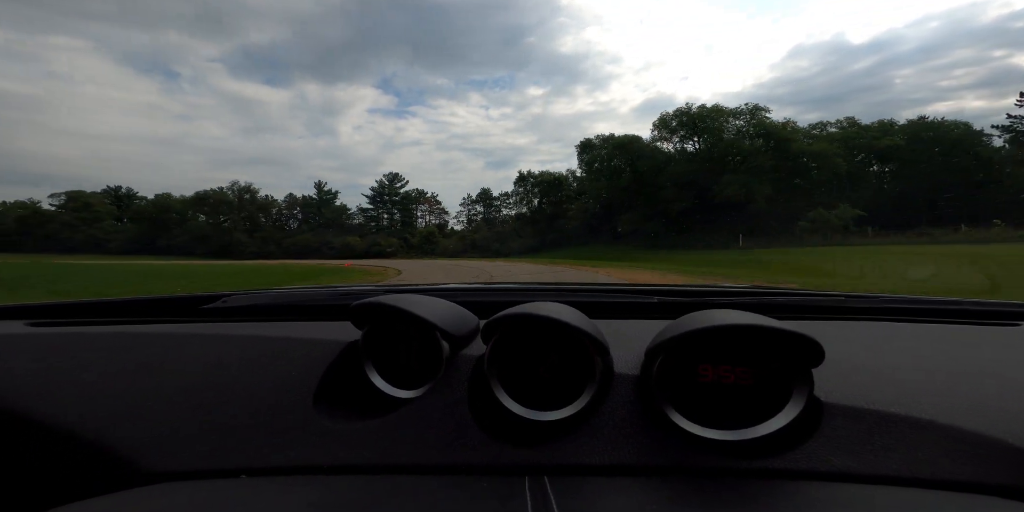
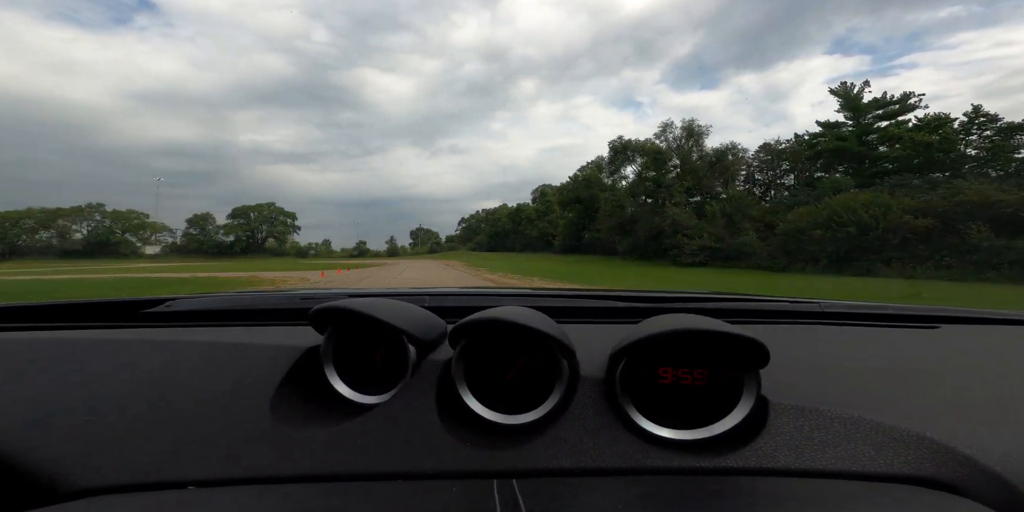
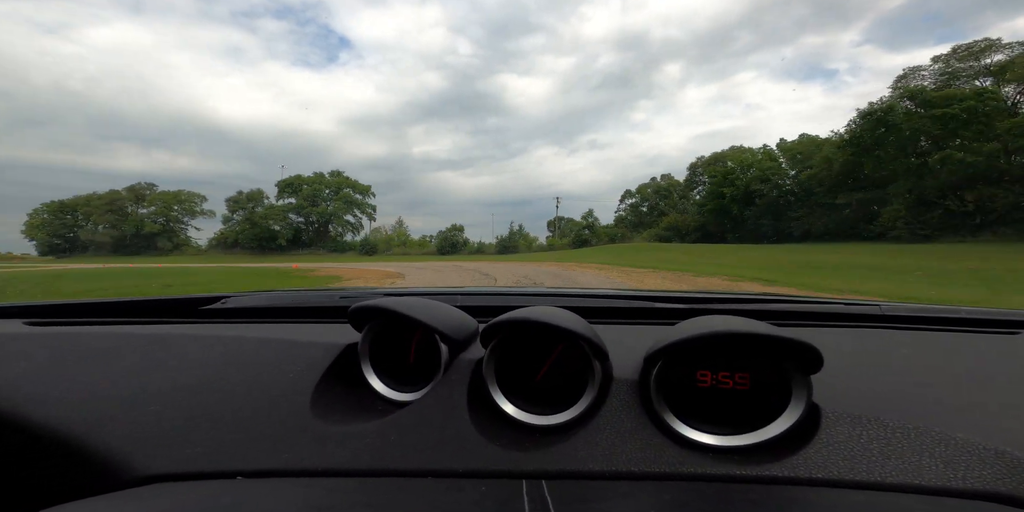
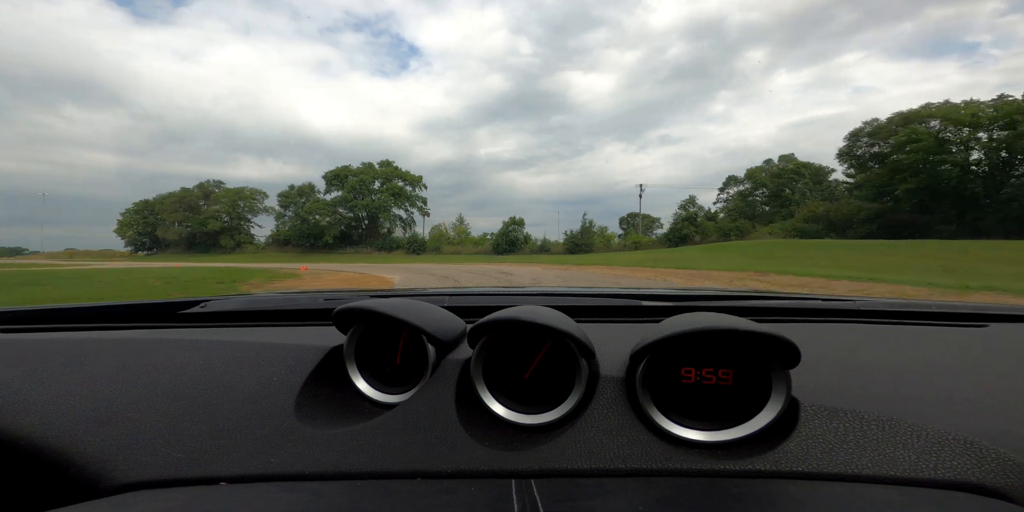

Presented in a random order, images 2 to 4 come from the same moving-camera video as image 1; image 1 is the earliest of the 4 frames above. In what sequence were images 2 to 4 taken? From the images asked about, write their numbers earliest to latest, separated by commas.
2, 3, 4
